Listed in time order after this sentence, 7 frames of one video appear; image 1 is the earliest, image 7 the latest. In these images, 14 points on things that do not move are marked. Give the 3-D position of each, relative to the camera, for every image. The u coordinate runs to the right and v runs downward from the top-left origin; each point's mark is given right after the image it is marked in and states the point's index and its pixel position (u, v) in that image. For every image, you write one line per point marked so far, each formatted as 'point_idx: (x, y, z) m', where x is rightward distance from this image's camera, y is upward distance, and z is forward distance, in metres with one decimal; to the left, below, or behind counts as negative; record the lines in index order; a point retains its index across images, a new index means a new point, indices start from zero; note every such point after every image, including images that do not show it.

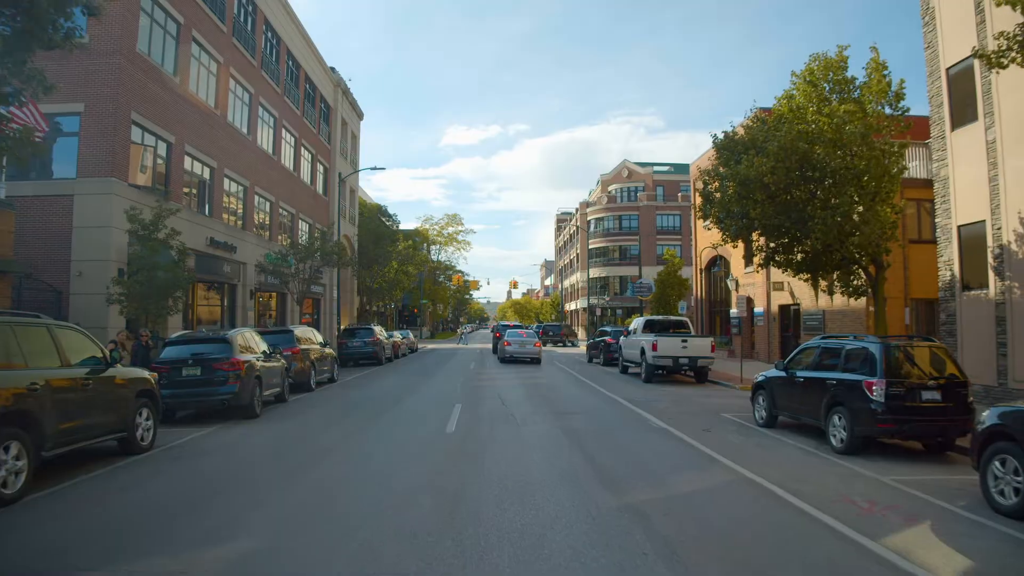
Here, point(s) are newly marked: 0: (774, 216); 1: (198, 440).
0: (+5.2, +1.4, +13.4) m
1: (-5.2, -2.5, +11.4) m
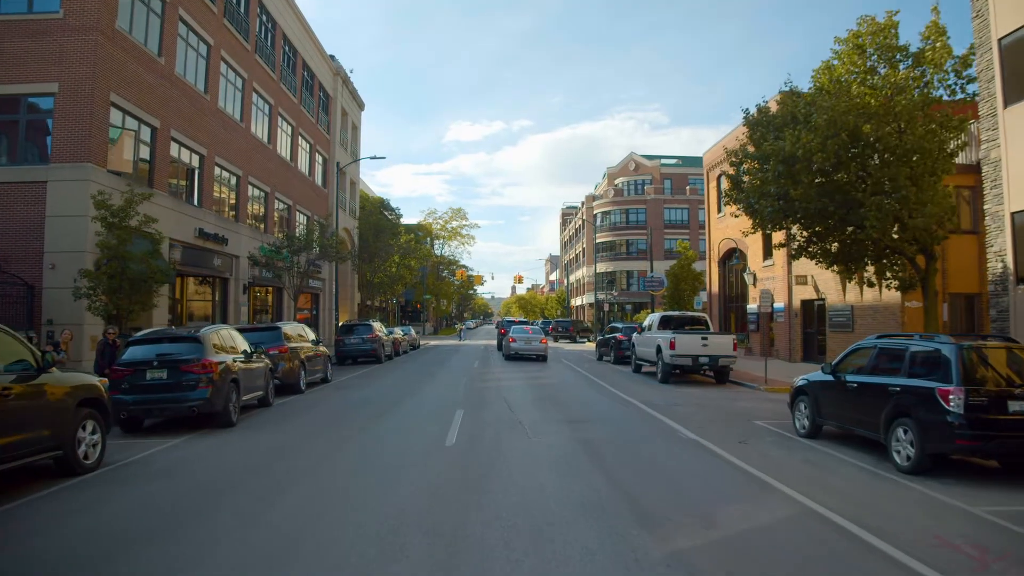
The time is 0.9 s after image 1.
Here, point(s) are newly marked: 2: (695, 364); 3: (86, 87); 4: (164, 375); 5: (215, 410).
0: (+5.4, +1.6, +11.9) m
1: (-5.1, -2.4, +10.0) m
2: (+5.1, -2.1, +19.1) m
3: (-11.4, +5.4, +18.3) m
4: (-5.3, -1.3, +10.5) m
5: (-4.7, -1.9, +10.8) m
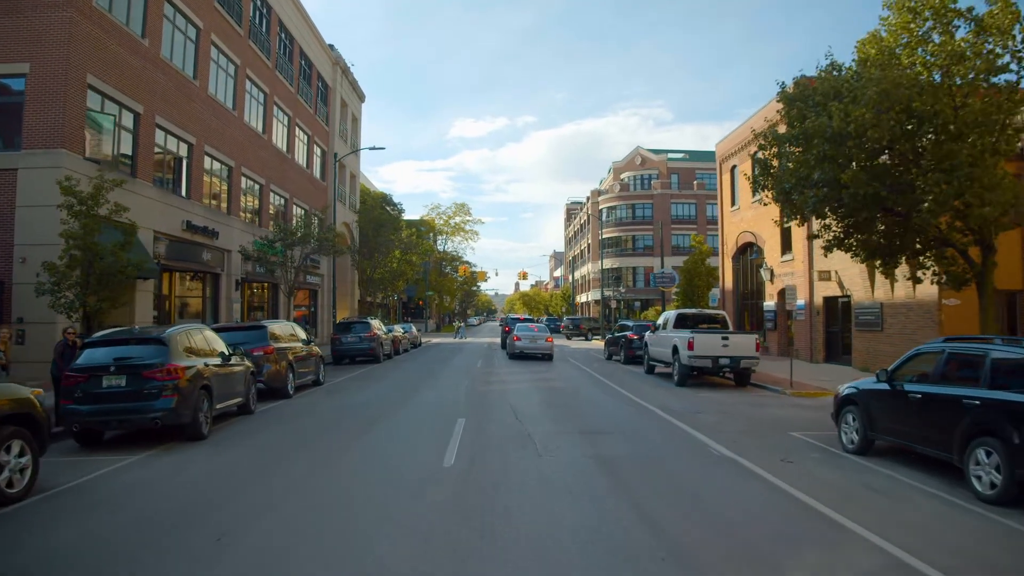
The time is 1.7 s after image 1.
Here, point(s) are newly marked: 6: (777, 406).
0: (+5.5, +1.6, +10.6) m
1: (-5.0, -2.3, +8.7) m
2: (+5.3, -2.0, +17.8) m
3: (-11.3, +5.5, +17.0) m
4: (-5.2, -1.3, +9.2) m
5: (-4.6, -1.8, +9.5) m
6: (+5.7, -2.5, +14.7) m
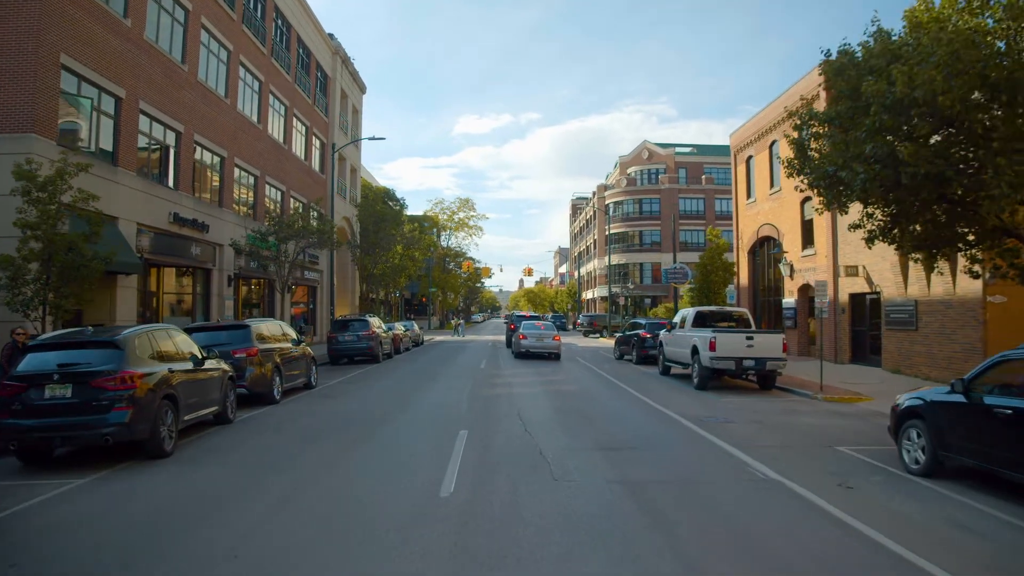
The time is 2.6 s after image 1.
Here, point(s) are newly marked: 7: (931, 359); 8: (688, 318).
0: (+5.6, +1.7, +9.2) m
1: (-4.8, -2.3, +7.4) m
2: (+5.4, -1.9, +16.4) m
3: (-11.1, +5.6, +15.7) m
4: (-5.1, -1.2, +7.9) m
5: (-4.5, -1.8, +8.2) m
6: (+5.8, -2.4, +13.4) m
7: (+10.7, -1.8, +17.5) m
8: (+4.9, -0.8, +18.8) m
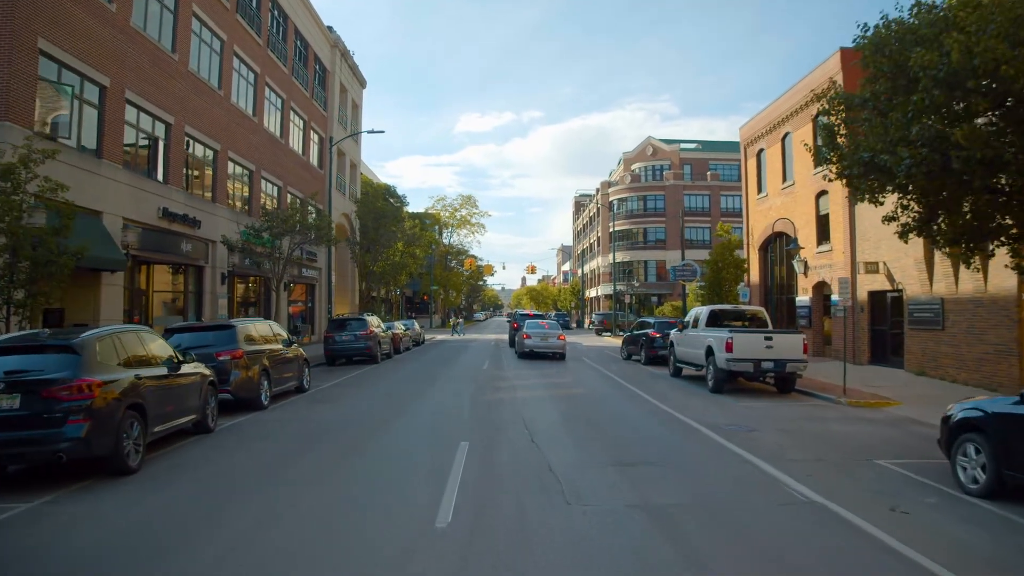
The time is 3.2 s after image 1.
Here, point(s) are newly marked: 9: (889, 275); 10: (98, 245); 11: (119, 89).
0: (+5.7, +1.7, +8.3) m
1: (-4.8, -2.2, +6.5) m
2: (+5.5, -1.9, +15.5) m
3: (-11.0, +5.6, +14.8) m
4: (-5.1, -1.2, +7.0) m
5: (-4.4, -1.8, +7.3) m
6: (+5.9, -2.4, +12.4) m
7: (+10.8, -1.7, +16.5) m
8: (+5.0, -0.8, +17.9) m
9: (+10.8, +0.4, +19.5) m
10: (-10.4, +1.1, +17.0) m
11: (-10.9, +5.6, +19.1) m
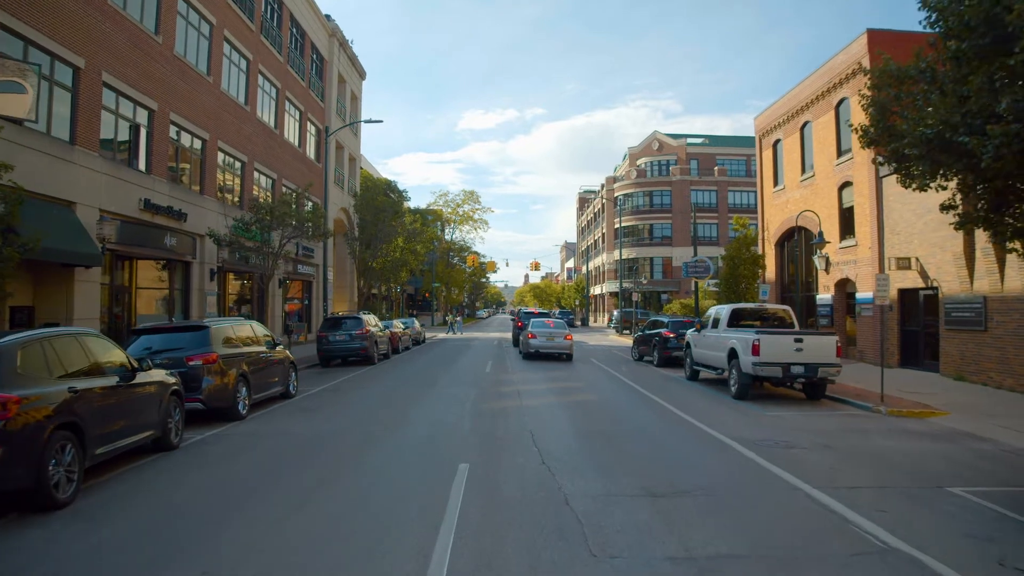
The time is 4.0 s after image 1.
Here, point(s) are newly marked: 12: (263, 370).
0: (+5.7, +1.8, +6.9) m
1: (-4.7, -2.2, +5.2) m
2: (+5.7, -1.8, +14.1) m
3: (-10.9, +5.7, +13.5) m
4: (-5.0, -1.1, +5.7) m
5: (-4.3, -1.7, +6.0) m
6: (+6.0, -2.4, +11.1) m
7: (+10.9, -1.7, +15.1) m
8: (+5.1, -0.7, +16.6) m
9: (+10.9, +0.4, +18.2) m
10: (-10.3, +1.2, +15.7) m
11: (-10.8, +5.6, +17.7) m
12: (-4.7, -1.6, +13.0) m
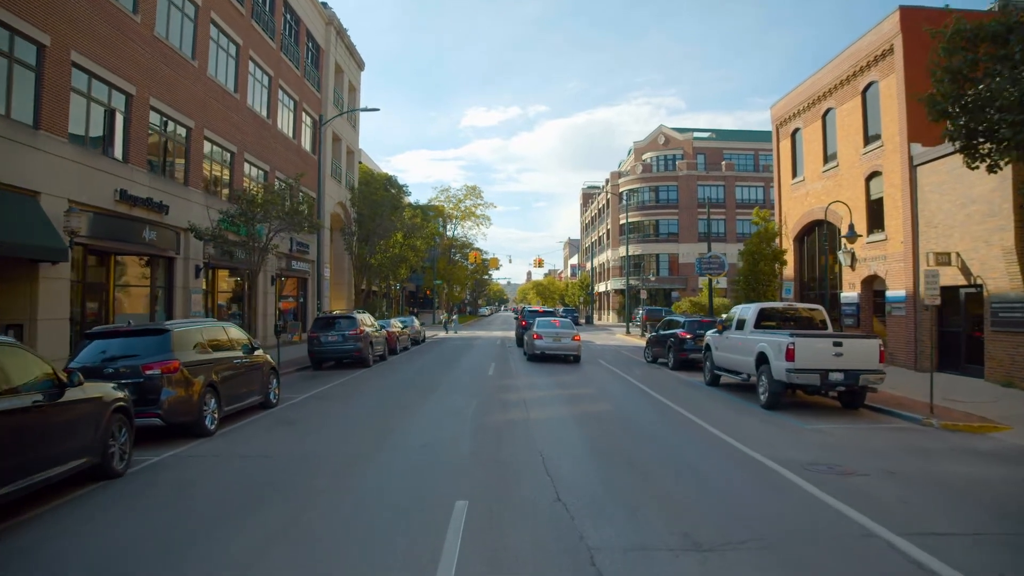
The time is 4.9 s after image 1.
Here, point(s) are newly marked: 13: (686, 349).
0: (+5.8, +1.8, +5.4) m
1: (-4.6, -2.2, +3.8) m
2: (+5.8, -1.8, +12.7) m
3: (-10.8, +5.7, +12.1) m
4: (-4.9, -1.1, +4.3) m
5: (-4.3, -1.7, +4.5) m
6: (+6.1, -2.3, +9.6) m
7: (+11.0, -1.6, +13.6) m
8: (+5.2, -0.6, +15.1) m
9: (+11.0, +0.5, +16.7) m
10: (-10.2, +1.2, +14.3) m
11: (-10.7, +5.7, +16.3) m
12: (-4.6, -1.5, +11.6) m
13: (+5.0, -1.8, +19.9) m
